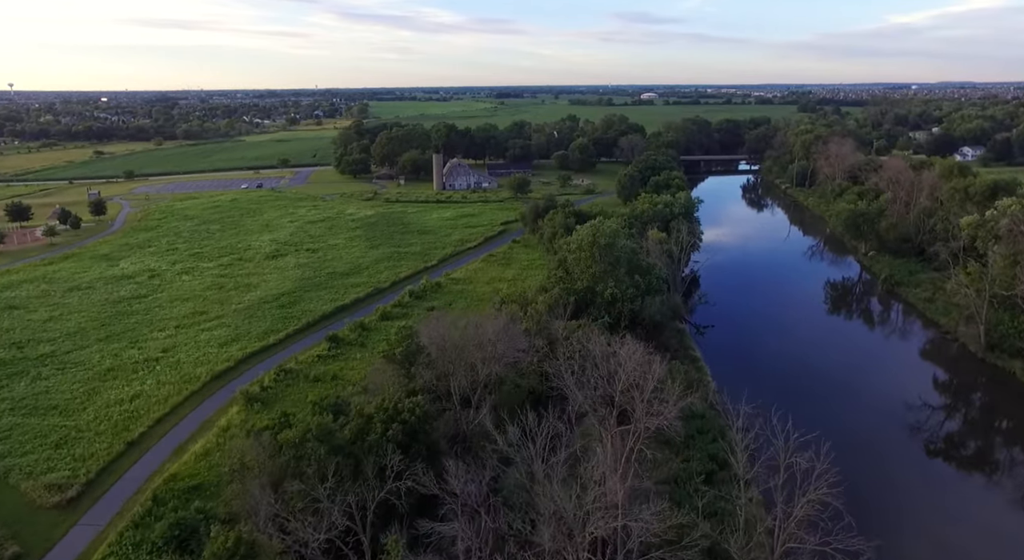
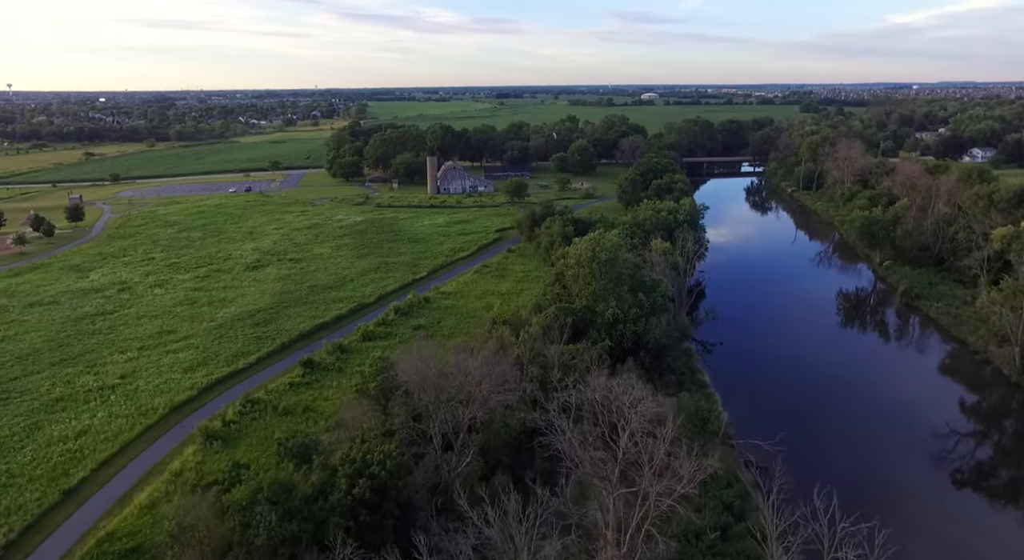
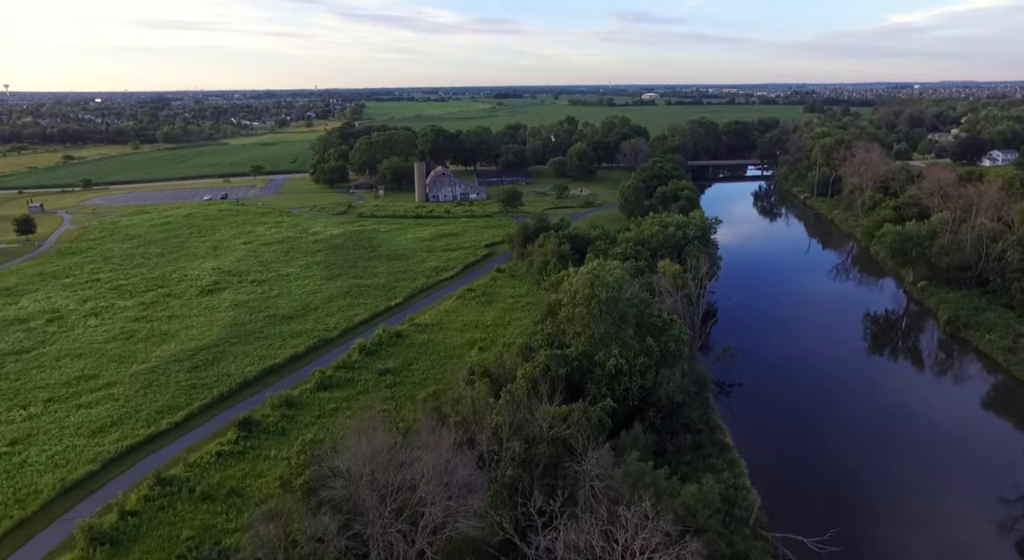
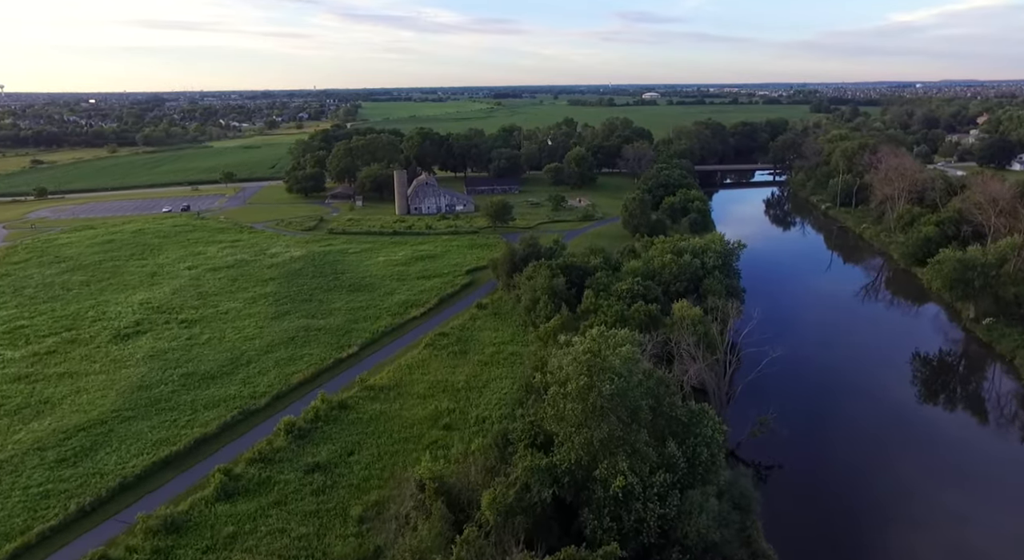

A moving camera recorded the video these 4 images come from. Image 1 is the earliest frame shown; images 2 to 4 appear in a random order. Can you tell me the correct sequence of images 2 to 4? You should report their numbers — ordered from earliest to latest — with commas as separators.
2, 3, 4
